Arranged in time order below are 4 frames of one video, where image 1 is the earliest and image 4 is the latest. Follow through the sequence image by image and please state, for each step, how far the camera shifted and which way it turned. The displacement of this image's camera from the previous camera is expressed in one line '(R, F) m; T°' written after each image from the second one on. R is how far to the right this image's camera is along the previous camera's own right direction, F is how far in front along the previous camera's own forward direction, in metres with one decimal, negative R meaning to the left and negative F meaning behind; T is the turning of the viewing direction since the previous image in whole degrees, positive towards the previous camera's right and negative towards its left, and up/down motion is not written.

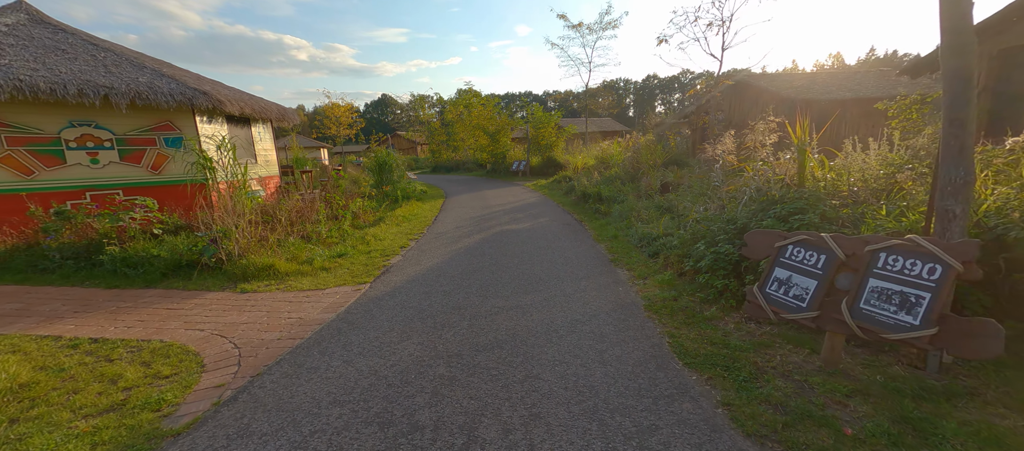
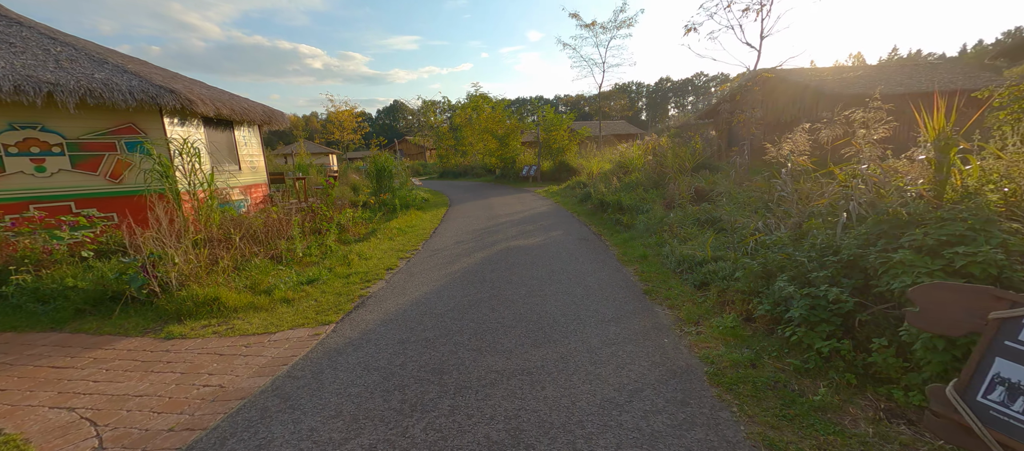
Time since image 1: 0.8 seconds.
(+0.1, +1.2) m; -1°
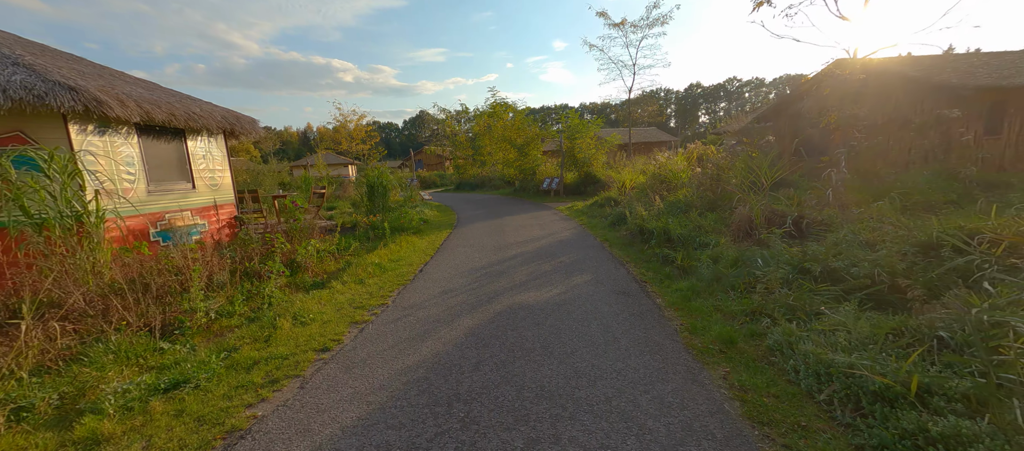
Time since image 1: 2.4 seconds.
(+0.2, +2.3) m; -3°
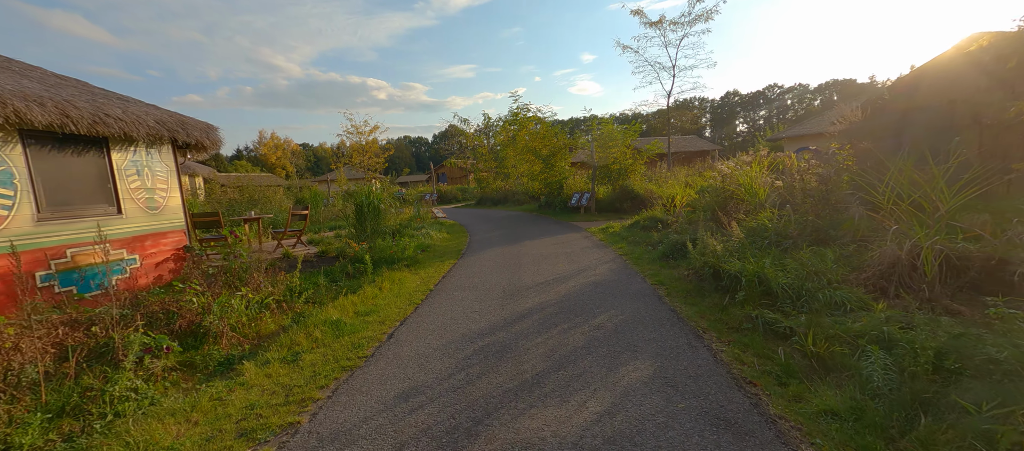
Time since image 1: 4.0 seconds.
(+0.2, +2.4) m; -4°
